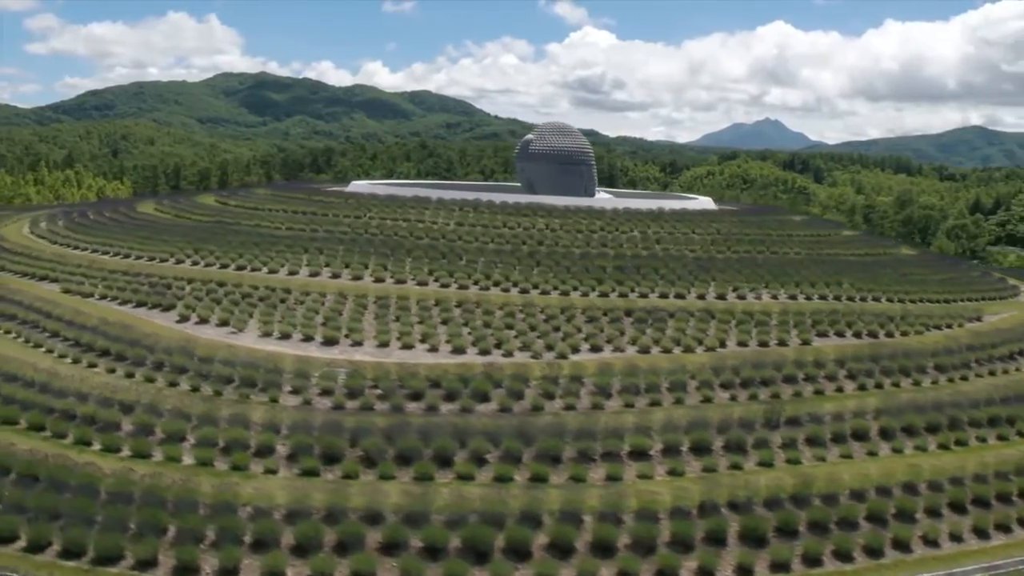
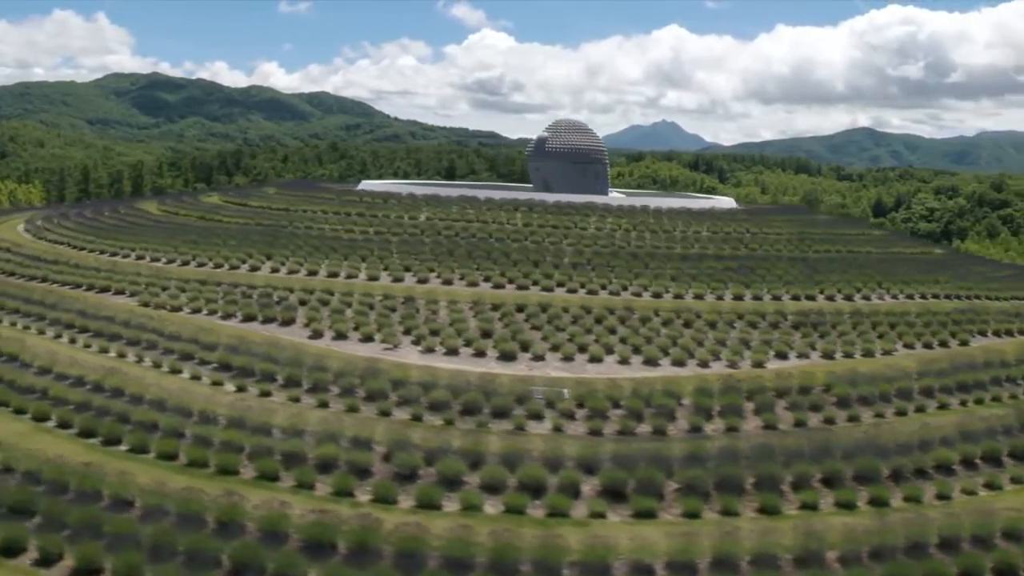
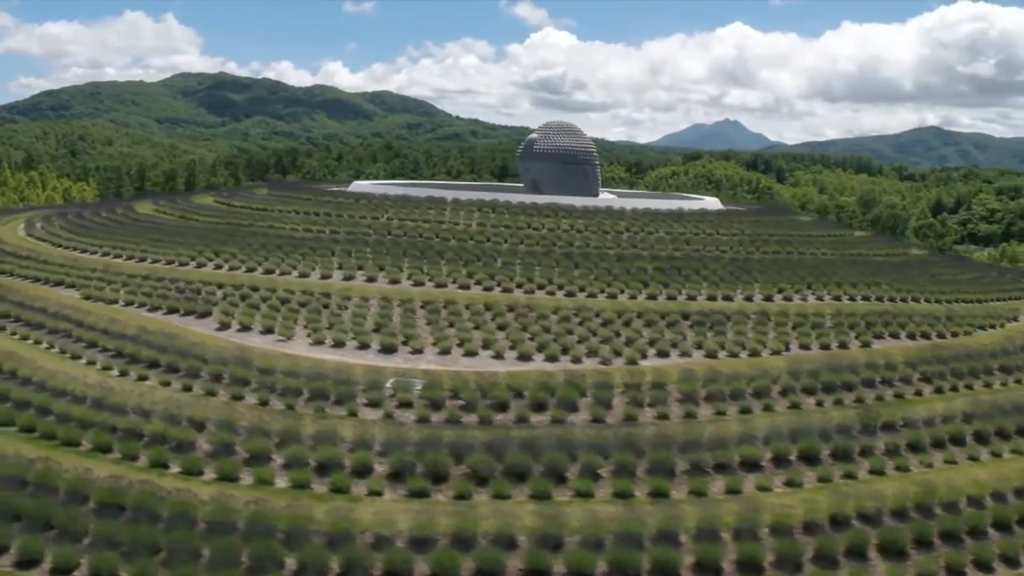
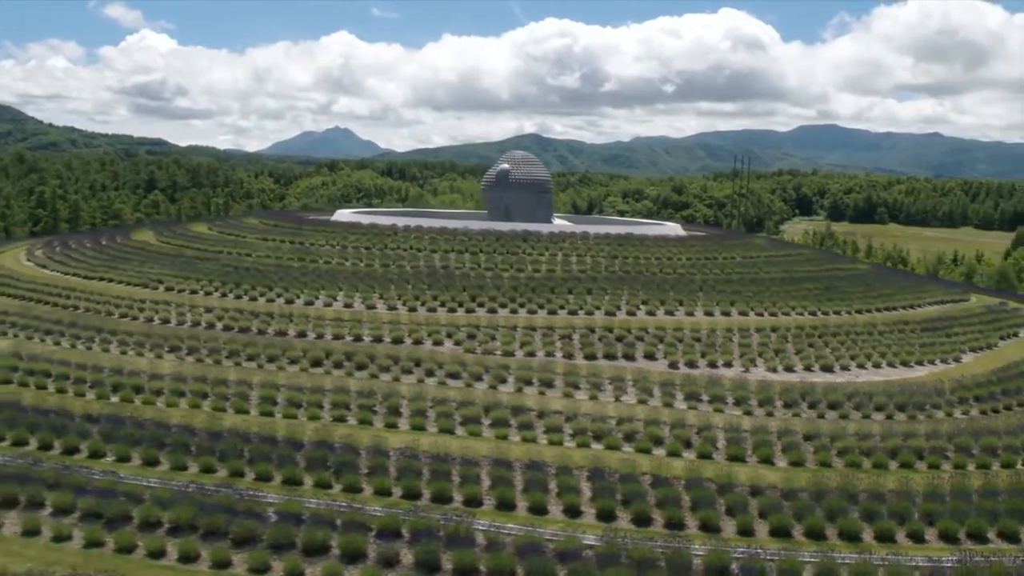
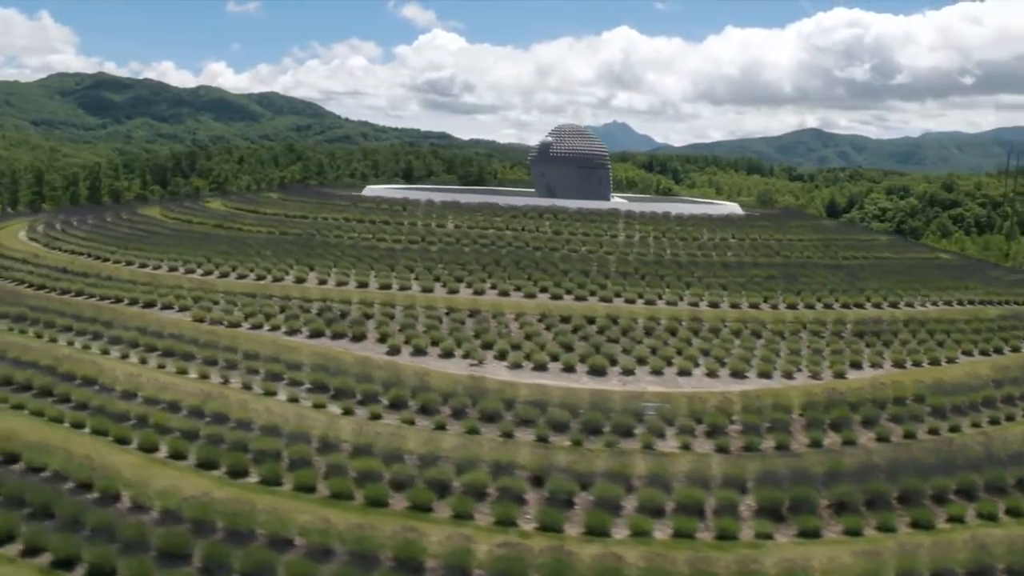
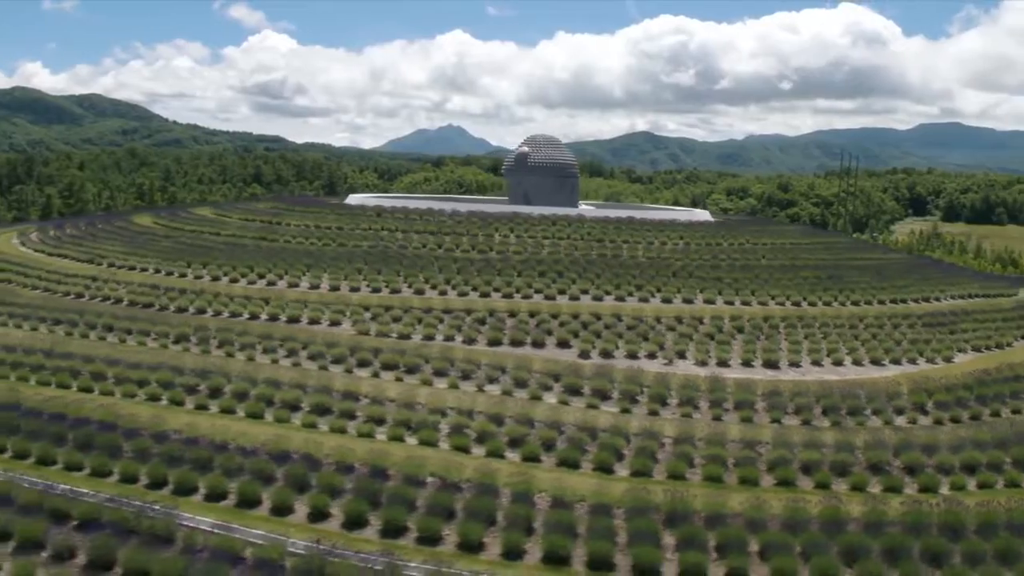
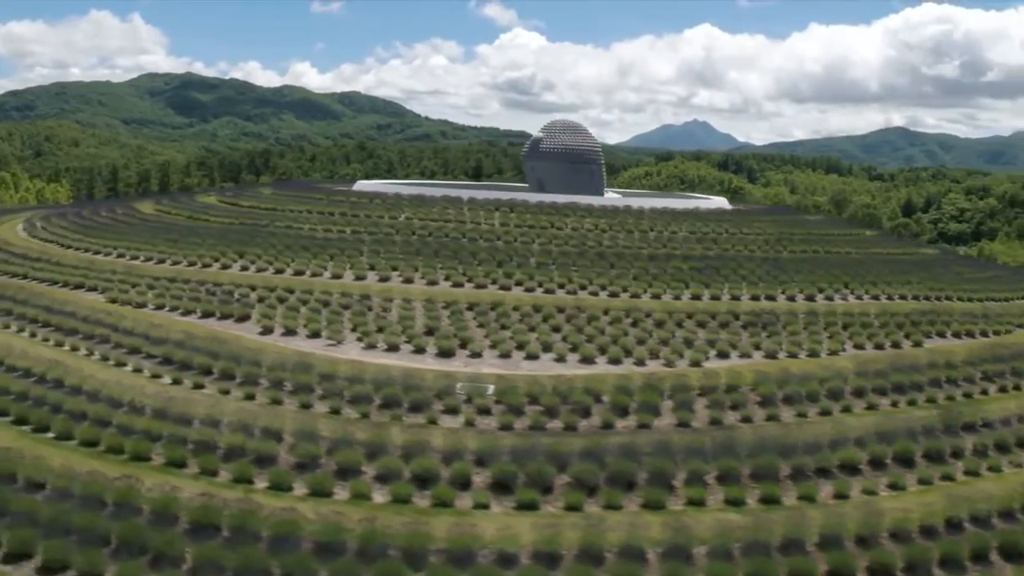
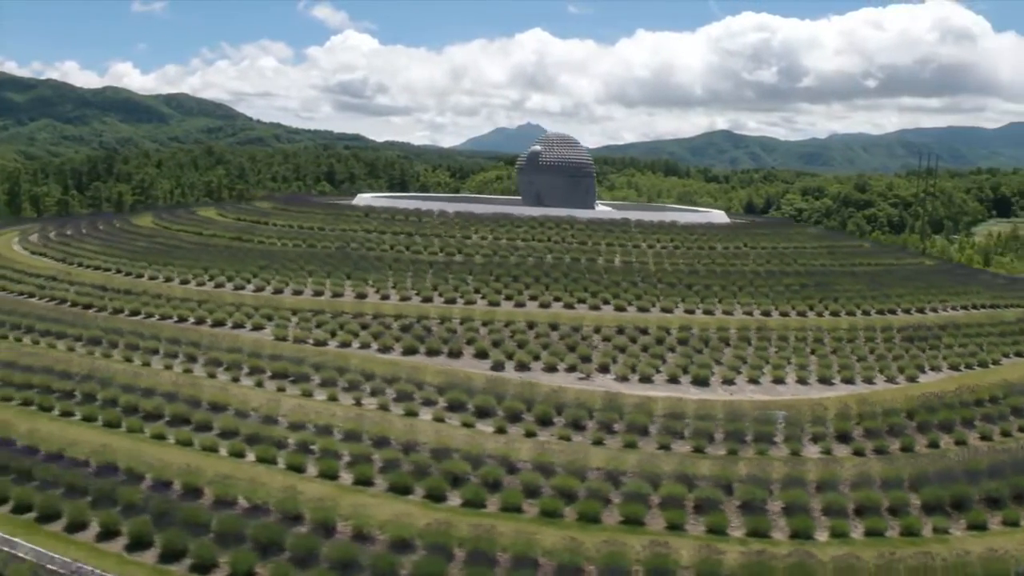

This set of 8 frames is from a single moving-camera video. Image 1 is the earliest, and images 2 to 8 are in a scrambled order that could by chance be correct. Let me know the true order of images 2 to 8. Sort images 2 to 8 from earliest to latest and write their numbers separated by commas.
3, 7, 2, 5, 8, 6, 4
